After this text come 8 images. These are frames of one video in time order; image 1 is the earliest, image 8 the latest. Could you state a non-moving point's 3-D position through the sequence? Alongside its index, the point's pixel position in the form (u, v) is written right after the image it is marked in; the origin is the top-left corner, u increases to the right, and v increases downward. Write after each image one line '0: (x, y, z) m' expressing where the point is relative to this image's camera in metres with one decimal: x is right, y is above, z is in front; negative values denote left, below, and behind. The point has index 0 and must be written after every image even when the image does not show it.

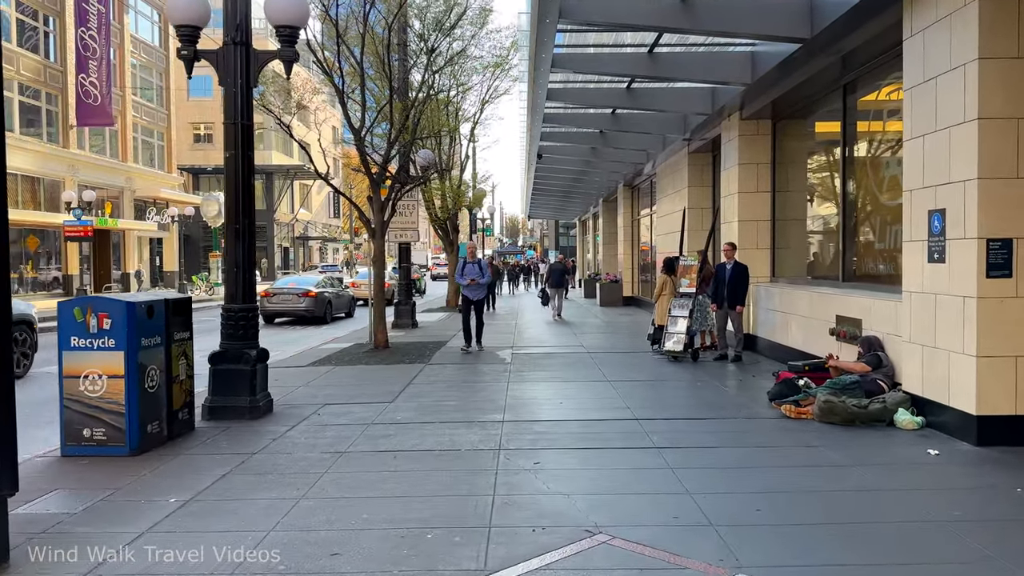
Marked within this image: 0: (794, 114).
0: (+3.1, +1.9, +11.4) m
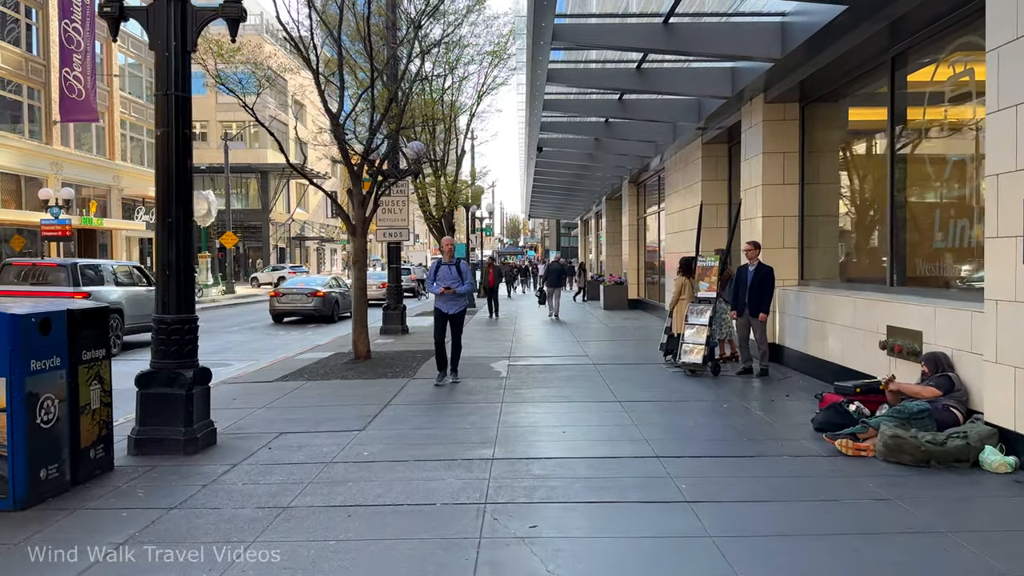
0: (+3.1, +1.9, +10.1) m
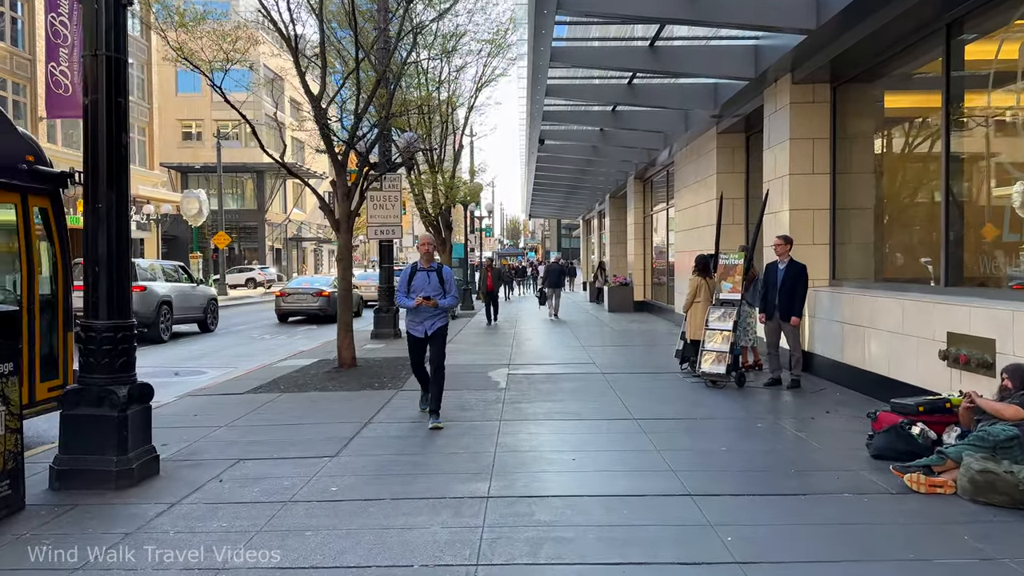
0: (+3.1, +1.9, +9.1) m
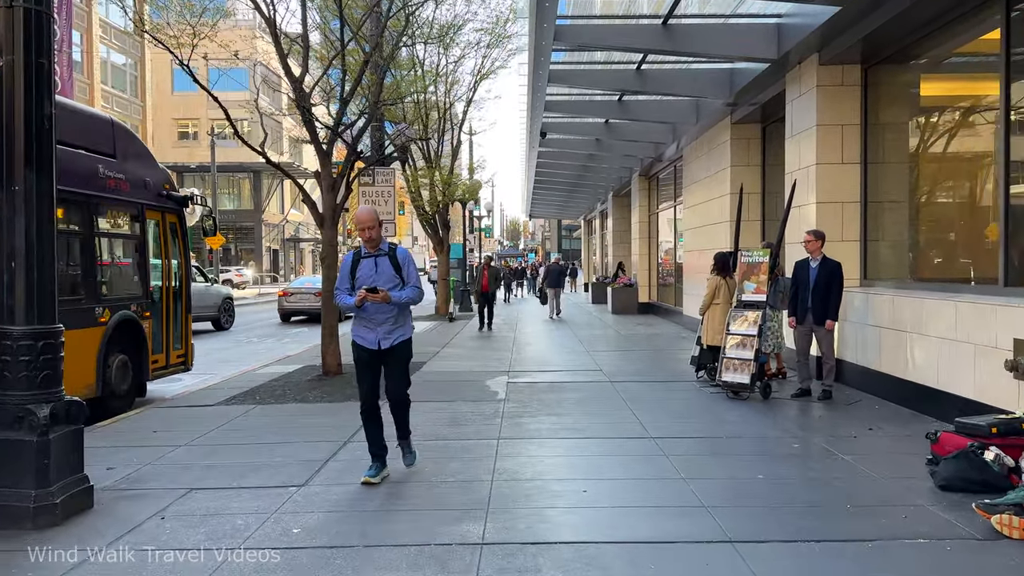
0: (+3.1, +1.9, +8.3) m
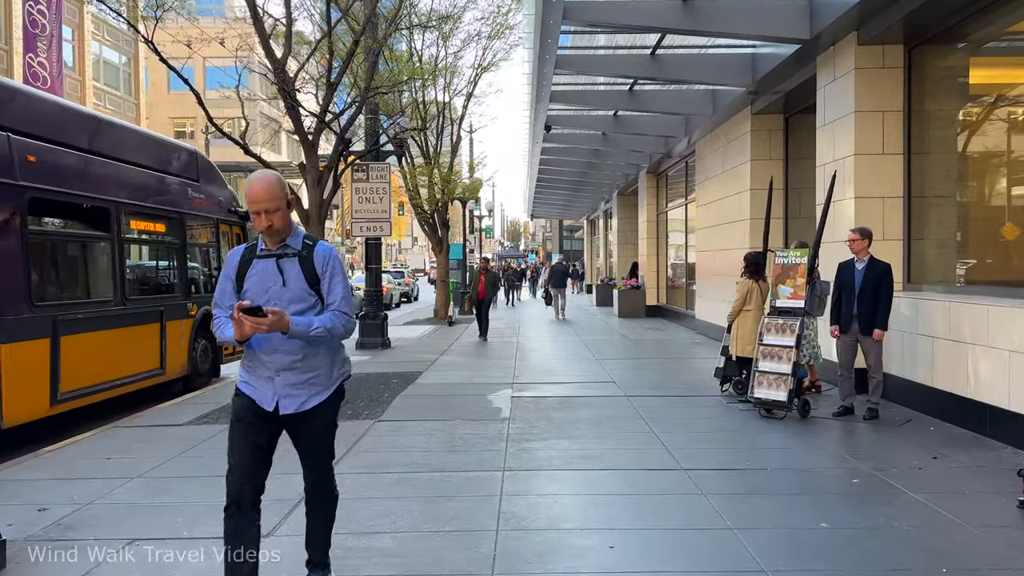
0: (+3.1, +1.9, +7.4) m
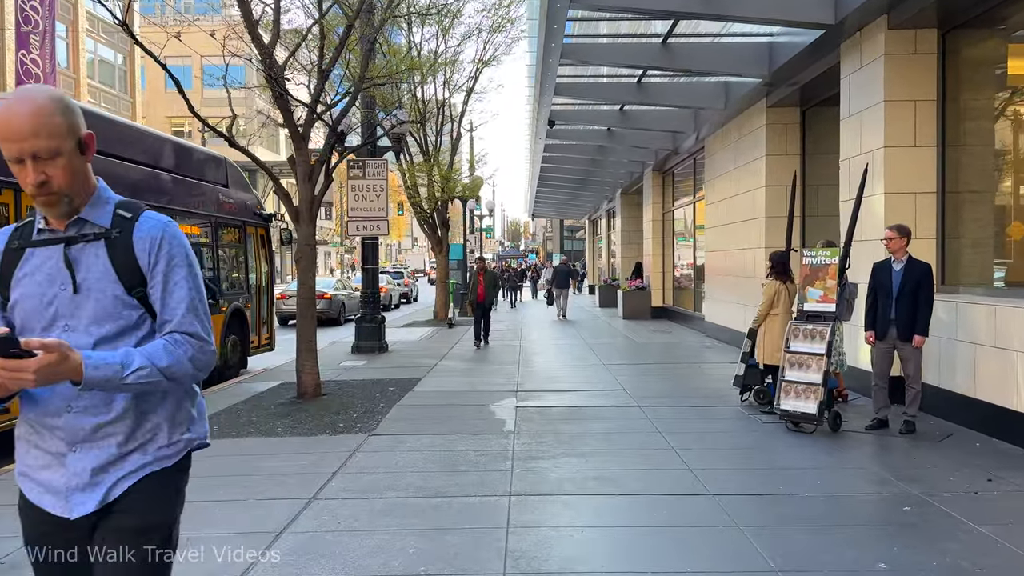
0: (+3.2, +1.8, +6.9) m
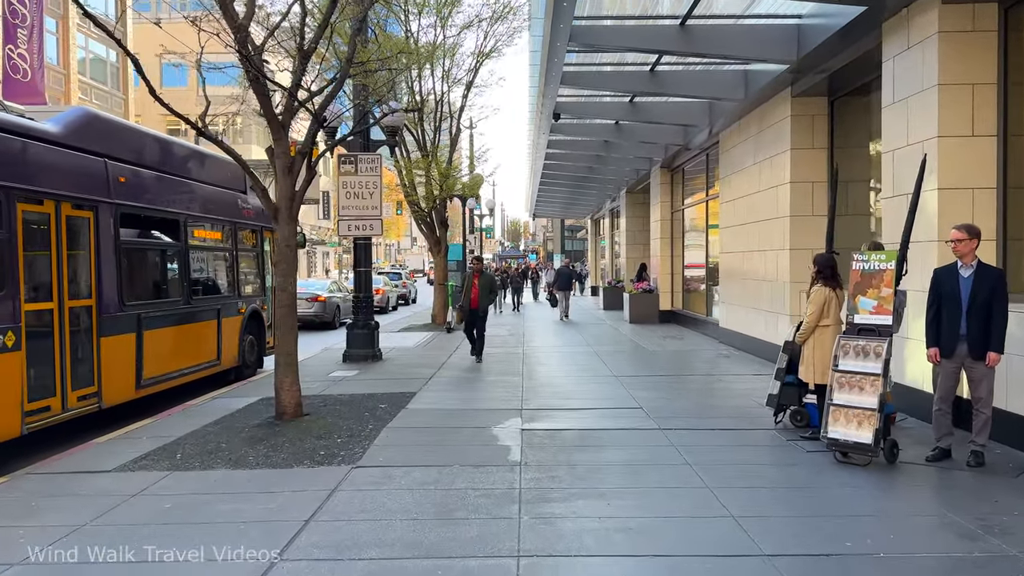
0: (+3.2, +1.8, +6.0) m
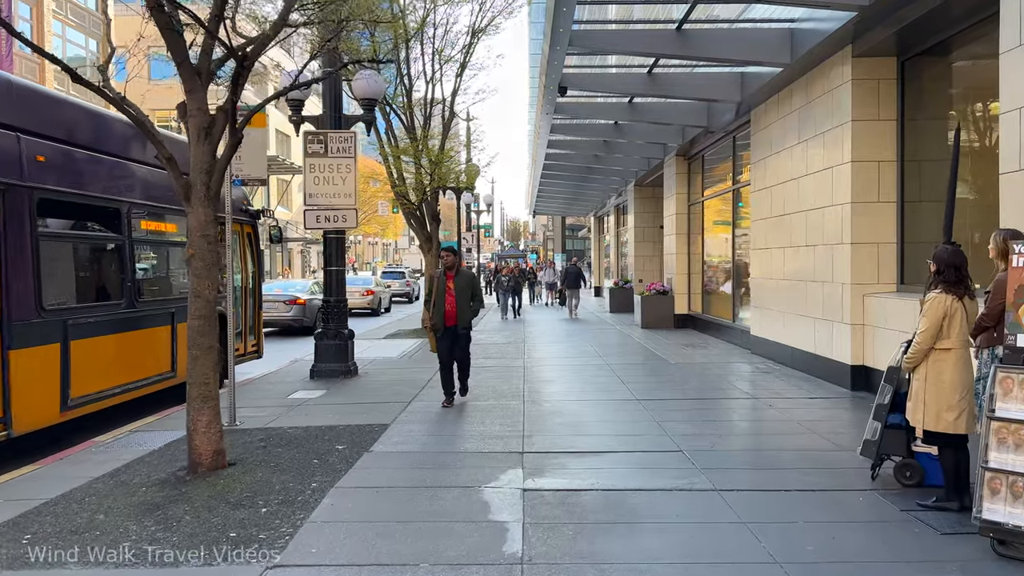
0: (+3.2, +1.8, +4.2) m
